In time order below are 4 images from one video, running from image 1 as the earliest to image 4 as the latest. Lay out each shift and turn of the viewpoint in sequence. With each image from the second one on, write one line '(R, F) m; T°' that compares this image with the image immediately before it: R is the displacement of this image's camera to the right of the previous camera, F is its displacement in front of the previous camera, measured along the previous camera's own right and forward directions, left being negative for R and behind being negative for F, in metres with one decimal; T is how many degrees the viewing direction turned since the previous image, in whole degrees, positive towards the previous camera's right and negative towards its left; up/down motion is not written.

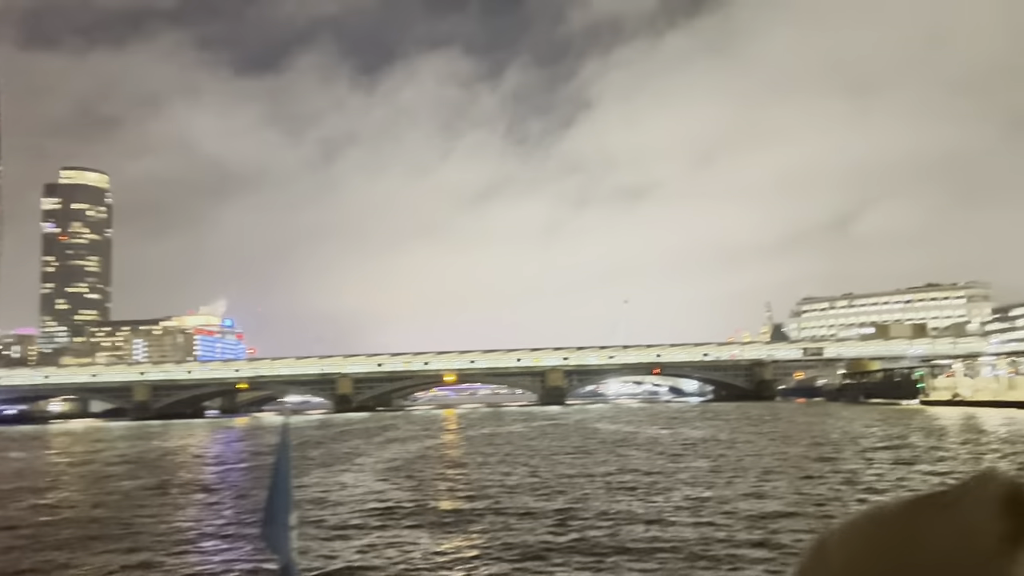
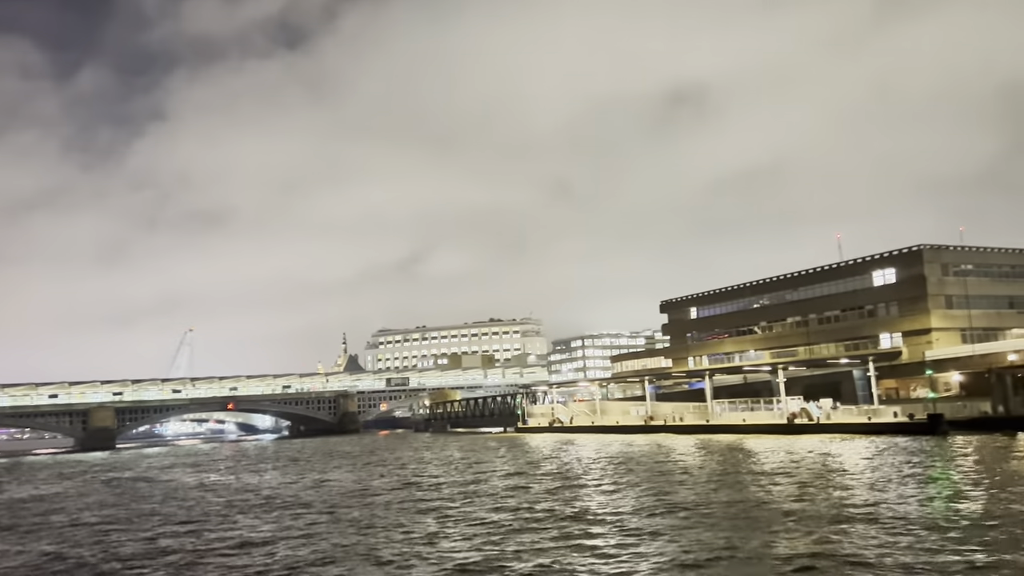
(+0.4, +9.5) m; +29°
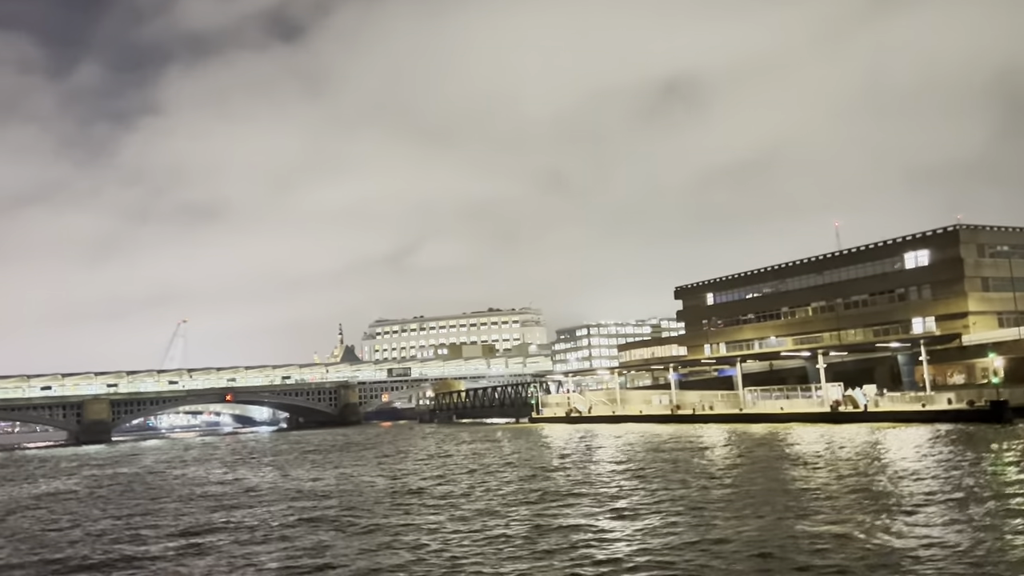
(-1.5, +2.5) m; 0°
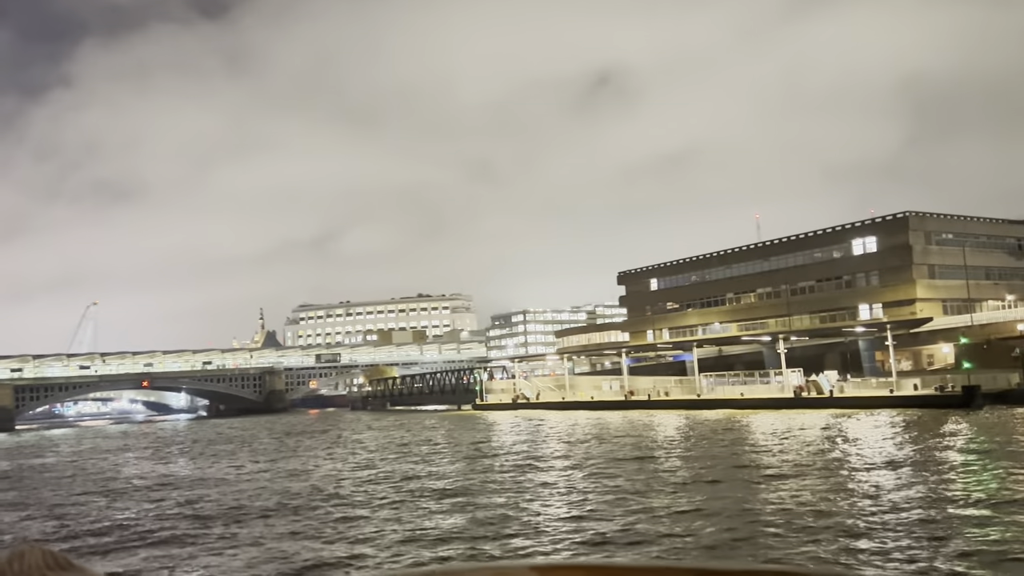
(-1.4, +2.3) m; +5°
